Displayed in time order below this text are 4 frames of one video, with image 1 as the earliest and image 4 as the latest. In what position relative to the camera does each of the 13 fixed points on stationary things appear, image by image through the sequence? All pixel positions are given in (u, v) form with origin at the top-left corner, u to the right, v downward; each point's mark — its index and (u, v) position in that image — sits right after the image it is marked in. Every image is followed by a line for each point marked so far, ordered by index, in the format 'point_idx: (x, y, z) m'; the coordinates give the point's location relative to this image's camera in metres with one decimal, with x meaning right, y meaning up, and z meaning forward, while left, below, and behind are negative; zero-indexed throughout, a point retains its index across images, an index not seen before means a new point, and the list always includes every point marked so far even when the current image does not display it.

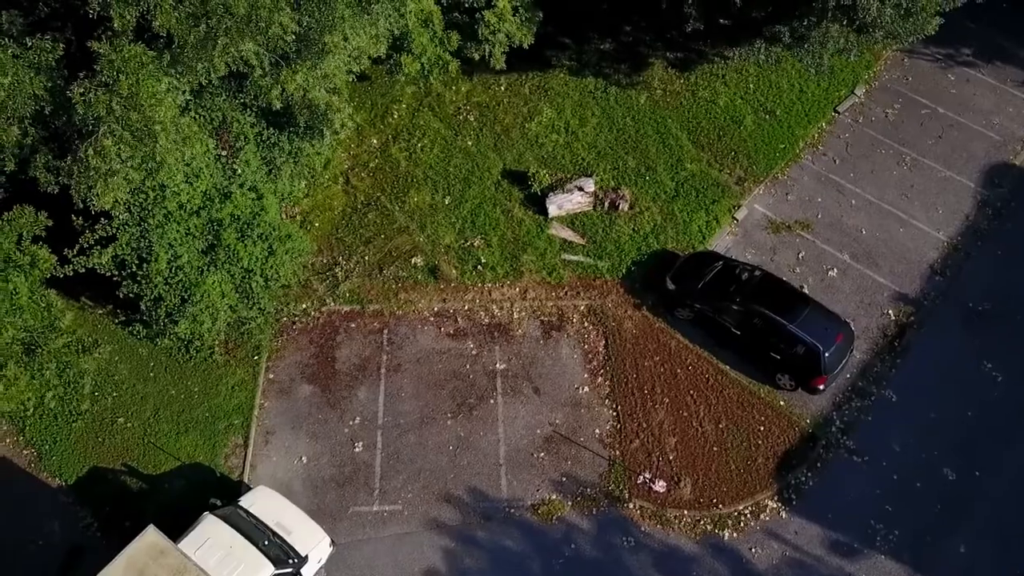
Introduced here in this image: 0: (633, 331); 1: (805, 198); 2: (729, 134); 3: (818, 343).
0: (+2.3, -0.8, +14.8) m
1: (+6.4, +2.0, +17.4) m
2: (+4.9, +3.5, +17.9) m
3: (+5.2, -1.0, +13.6) m
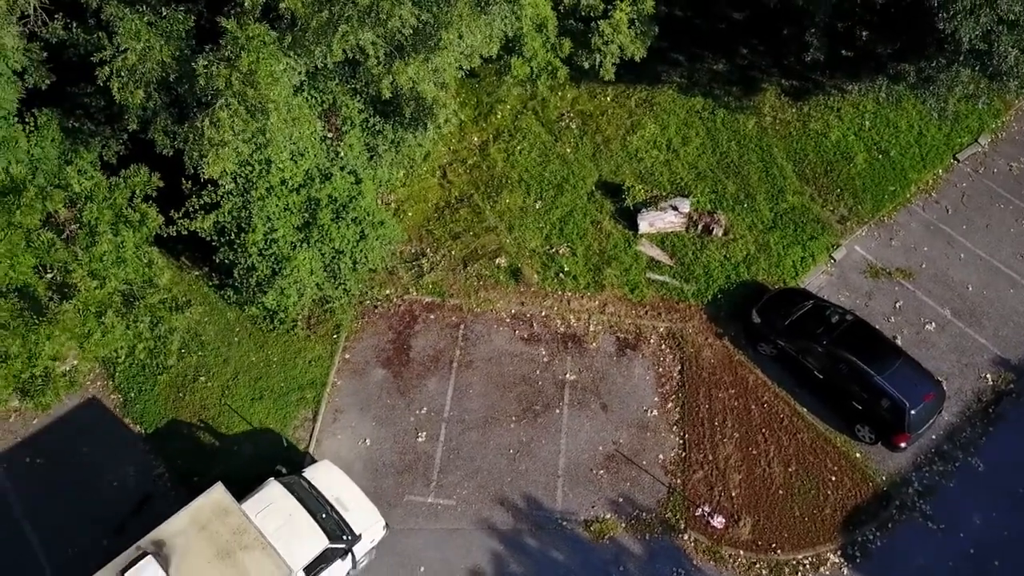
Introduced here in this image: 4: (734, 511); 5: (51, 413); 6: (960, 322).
0: (+3.6, -1.3, +14.5) m
1: (+8.3, +0.9, +16.6) m
2: (+7.1, +2.6, +17.3) m
3: (+6.4, -1.8, +13.0) m
4: (+3.5, -3.6, +12.8) m
5: (-7.5, -2.0, +13.1) m
6: (+8.7, -0.7, +15.4) m
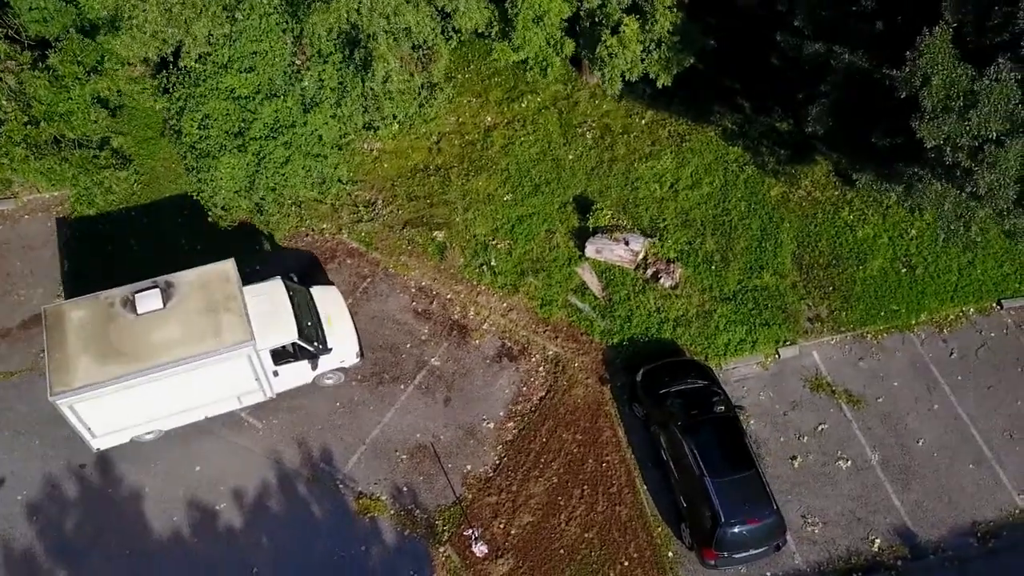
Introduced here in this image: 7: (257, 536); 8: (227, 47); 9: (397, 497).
0: (+1.1, -1.9, +13.6) m
1: (+6.6, -1.5, +14.4) m
2: (+6.3, +0.4, +15.3) m
3: (+3.1, -3.3, +11.5) m
4: (-0.1, -3.9, +12.1) m
5: (-9.5, +1.2, +15.2) m
6: (+6.2, -3.1, +13.2) m
7: (-4.0, -3.8, +12.3) m
8: (-4.9, +4.1, +13.7) m
9: (-1.8, -3.3, +12.6) m
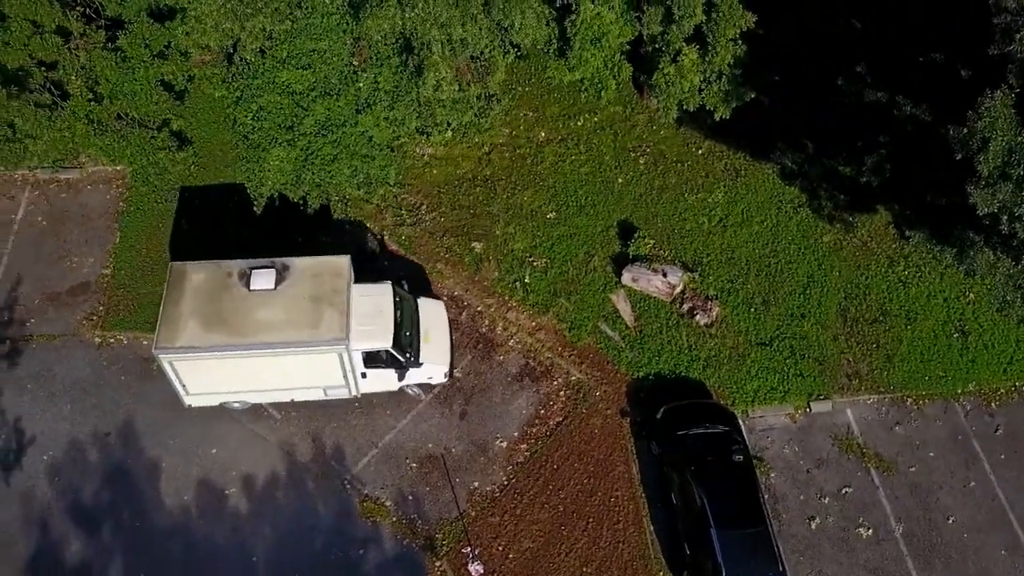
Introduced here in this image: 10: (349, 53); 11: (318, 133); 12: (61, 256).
0: (+1.4, -2.4, +13.4) m
1: (+6.9, -2.6, +13.8) m
2: (+6.9, -0.7, +14.7) m
3: (+3.0, -3.9, +11.1) m
4: (-0.2, -4.2, +12.0) m
5: (-8.7, +1.9, +15.8) m
6: (+6.2, -4.1, +12.6) m
7: (-4.0, -3.7, +12.5) m
8: (-3.9, +4.3, +13.9) m
9: (-1.7, -3.4, +12.6) m
10: (-2.9, +4.2, +14.5) m
11: (-3.4, +2.7, +14.2) m
12: (-8.5, +0.6, +15.1) m
